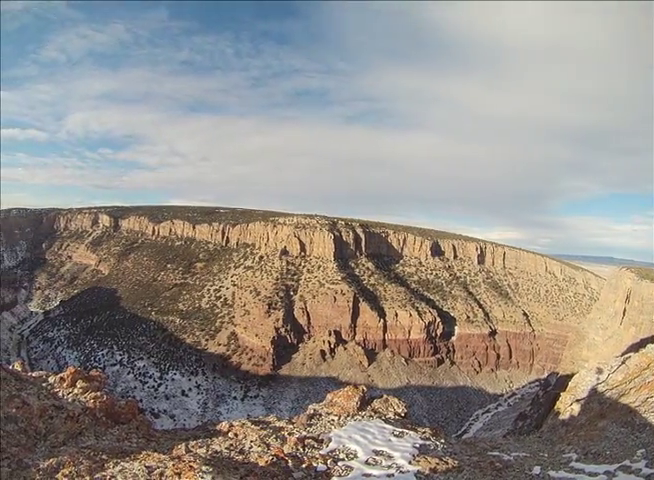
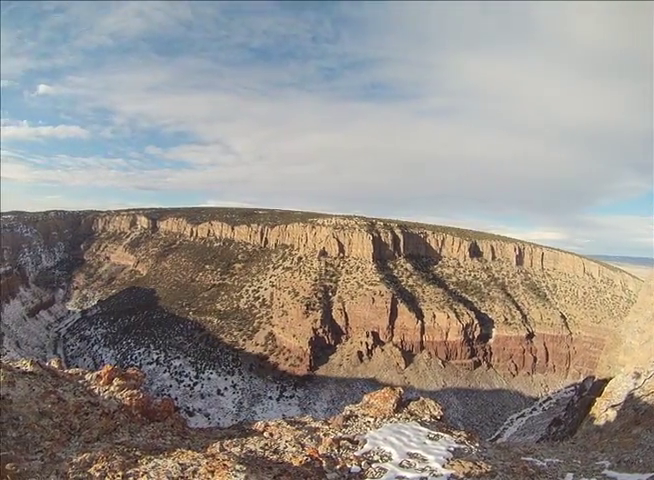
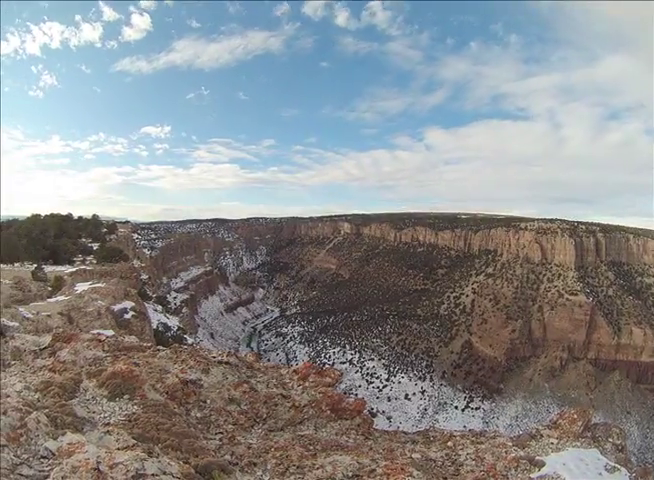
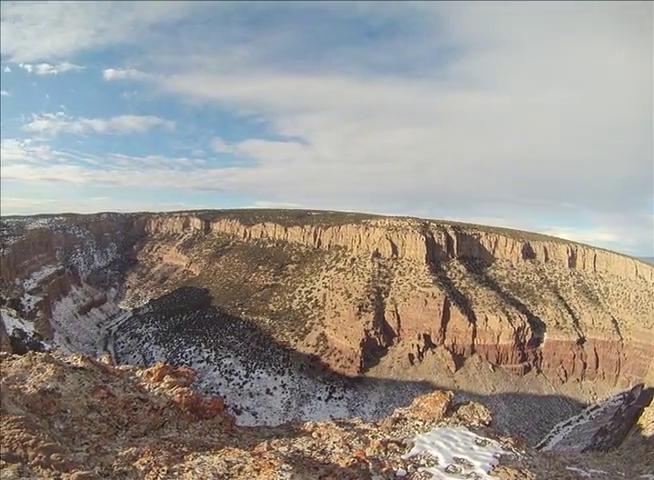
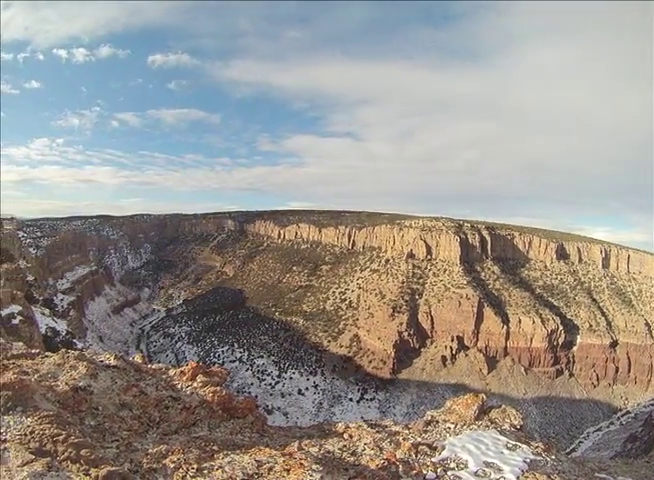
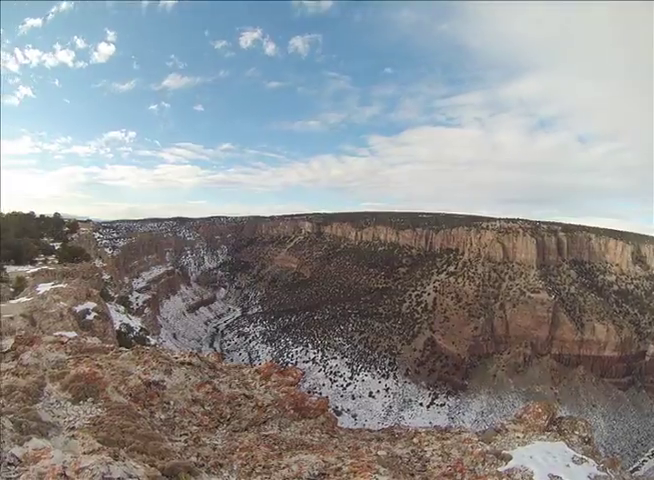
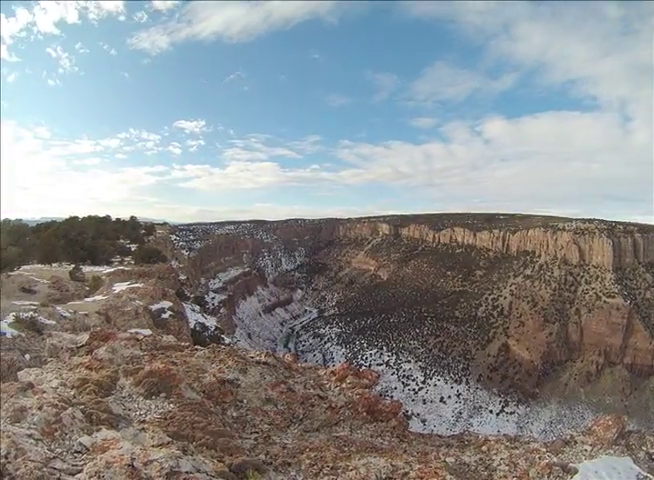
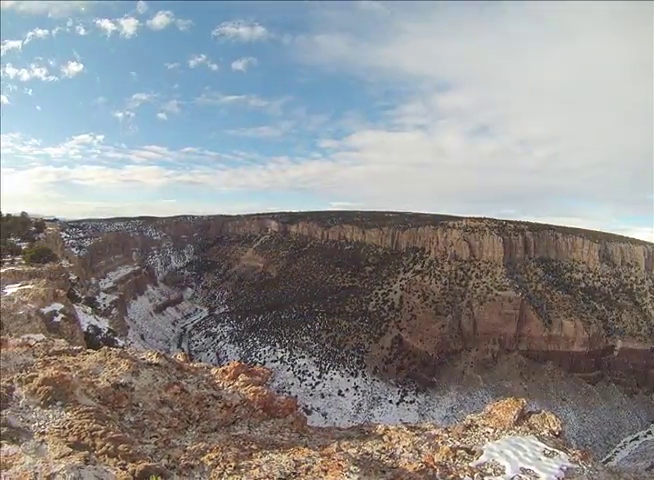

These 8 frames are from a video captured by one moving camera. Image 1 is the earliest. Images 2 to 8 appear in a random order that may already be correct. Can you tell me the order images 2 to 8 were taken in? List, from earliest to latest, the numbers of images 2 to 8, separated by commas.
2, 4, 5, 8, 6, 3, 7
